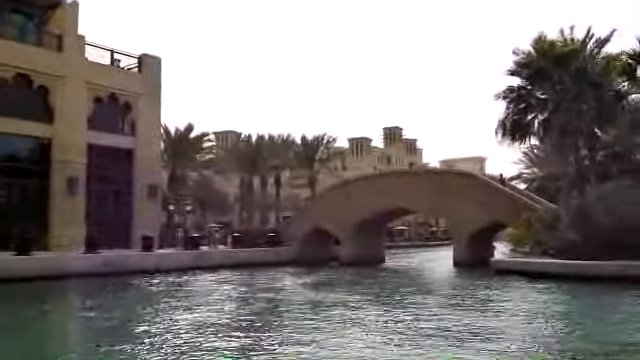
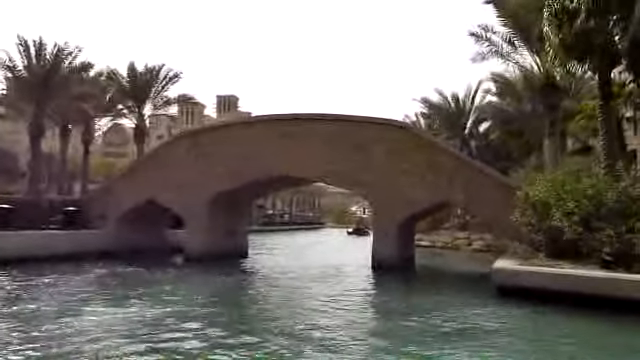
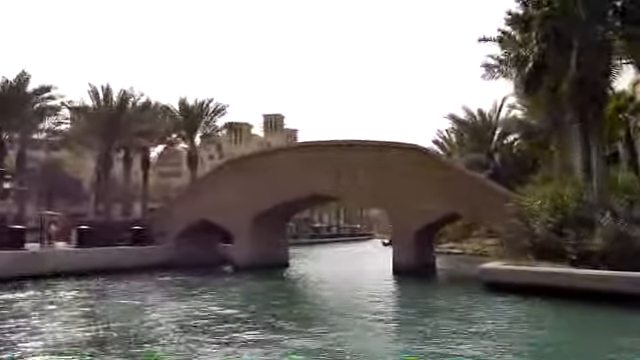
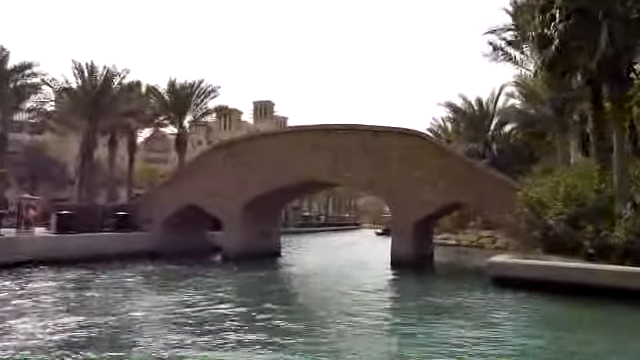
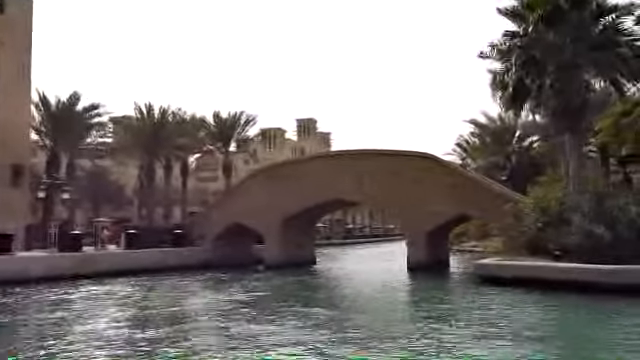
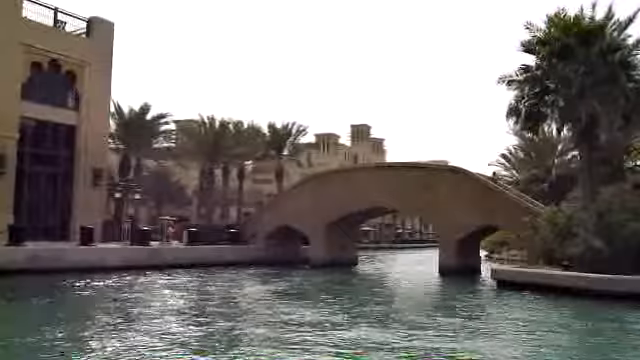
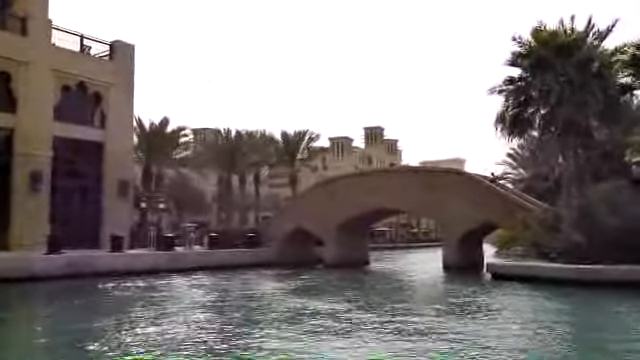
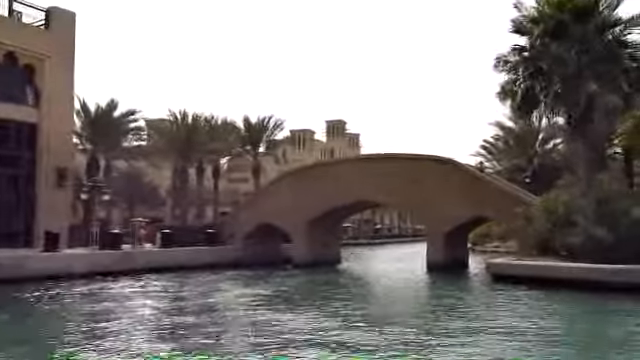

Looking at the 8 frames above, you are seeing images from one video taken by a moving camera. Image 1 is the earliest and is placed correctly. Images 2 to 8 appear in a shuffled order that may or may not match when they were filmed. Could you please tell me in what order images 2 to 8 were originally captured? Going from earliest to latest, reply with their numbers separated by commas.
7, 6, 8, 5, 3, 4, 2
